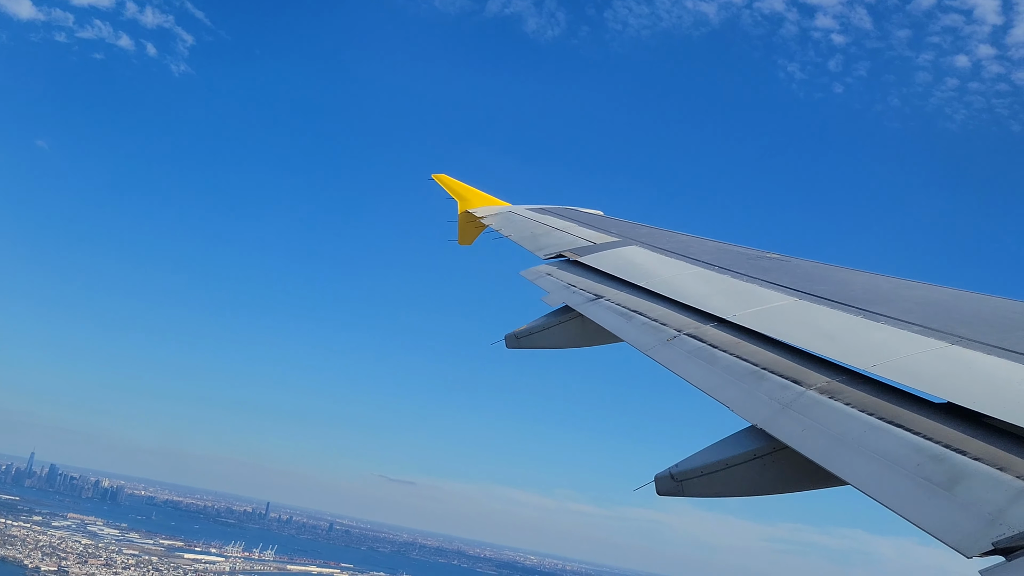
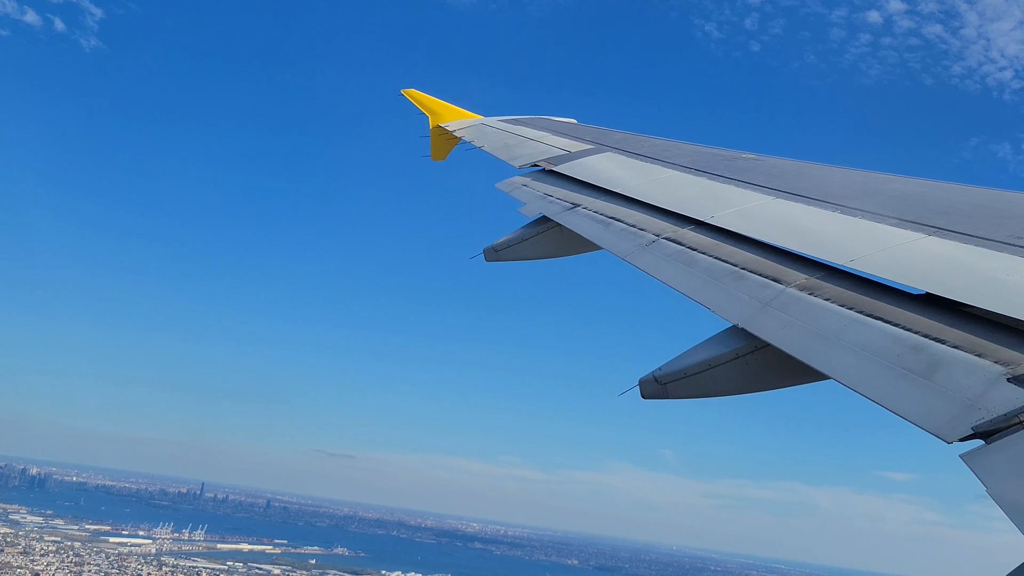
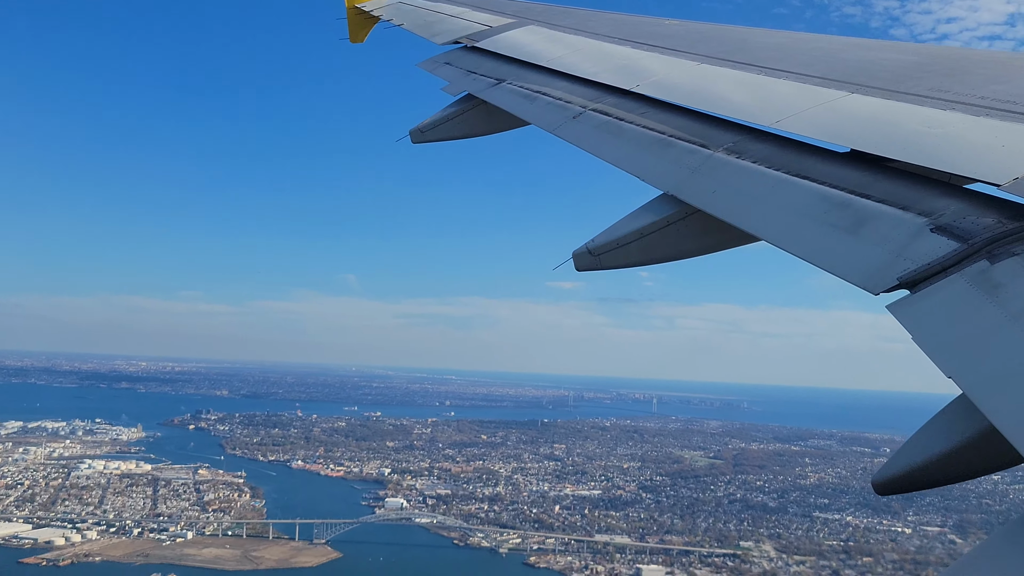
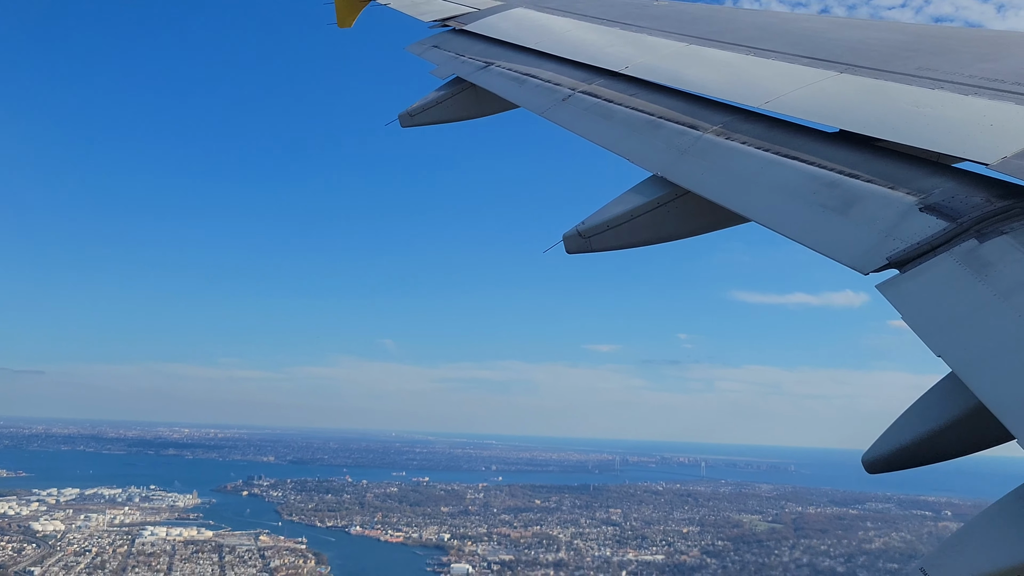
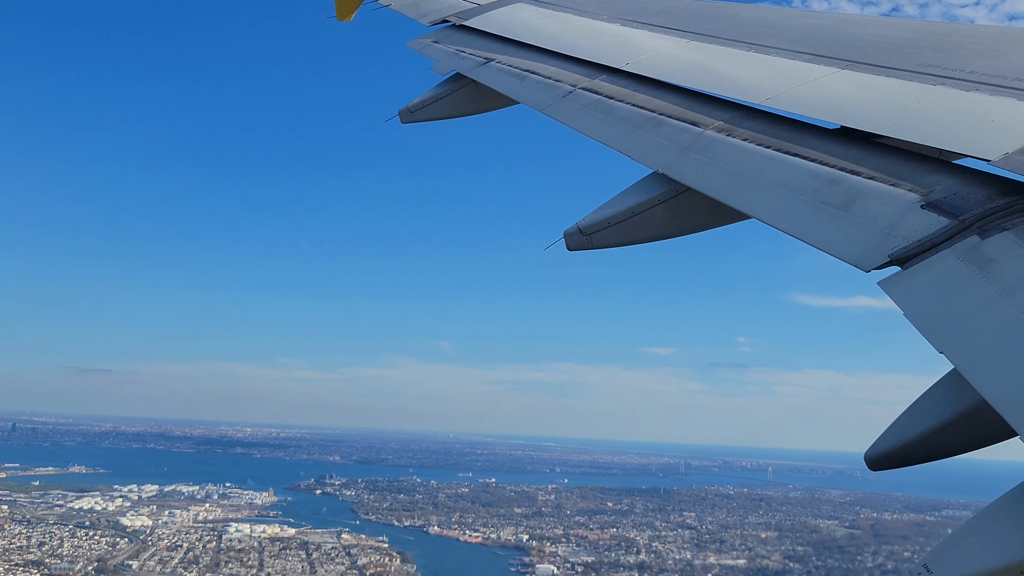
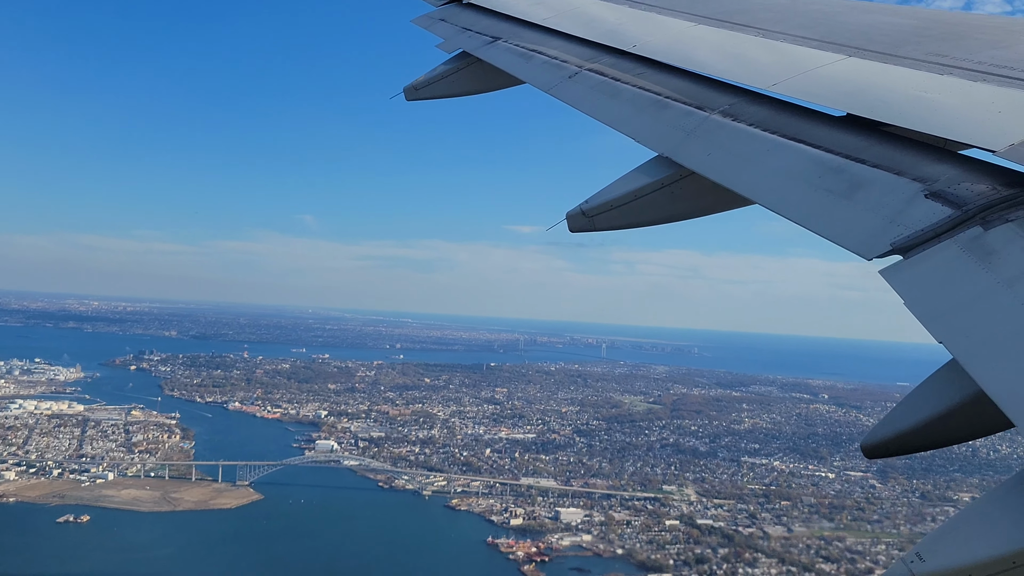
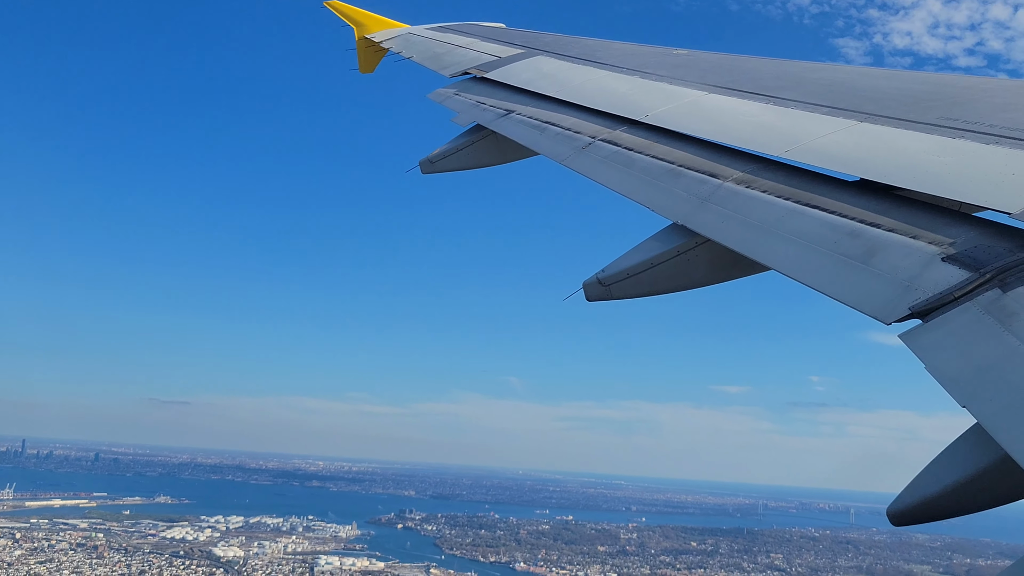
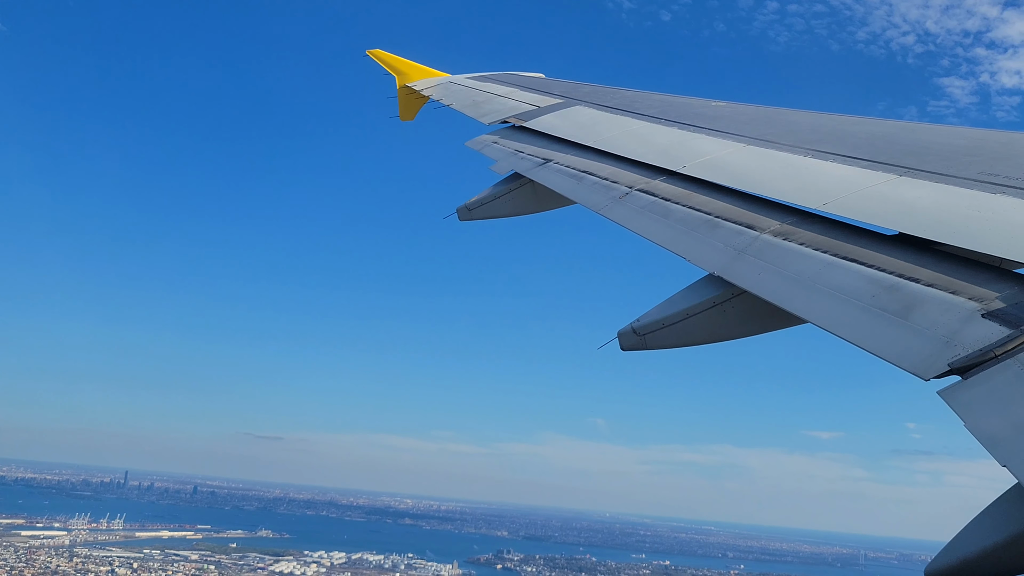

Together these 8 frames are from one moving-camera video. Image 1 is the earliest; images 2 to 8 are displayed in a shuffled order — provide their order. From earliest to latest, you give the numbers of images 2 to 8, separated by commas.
2, 8, 7, 5, 4, 3, 6
